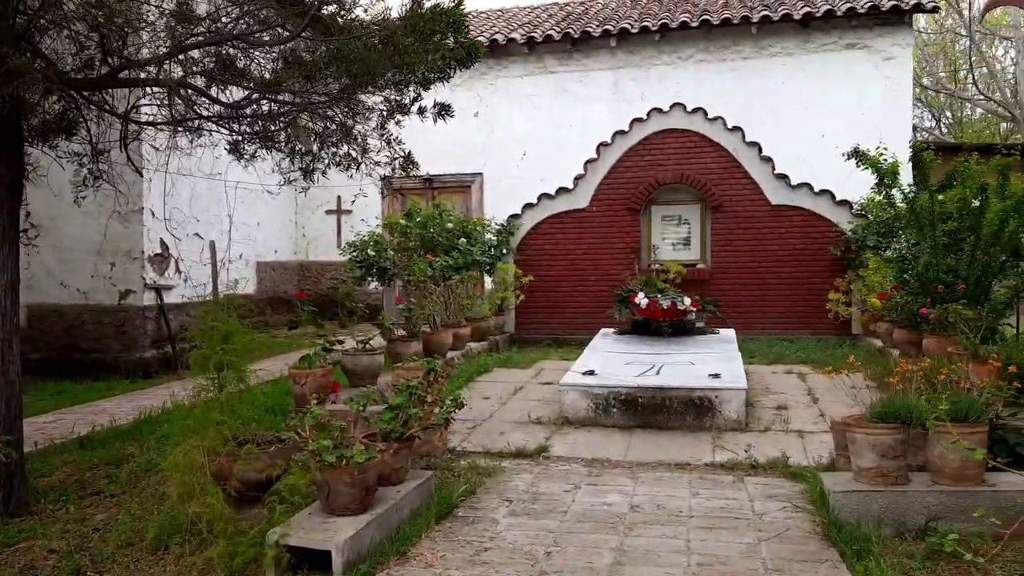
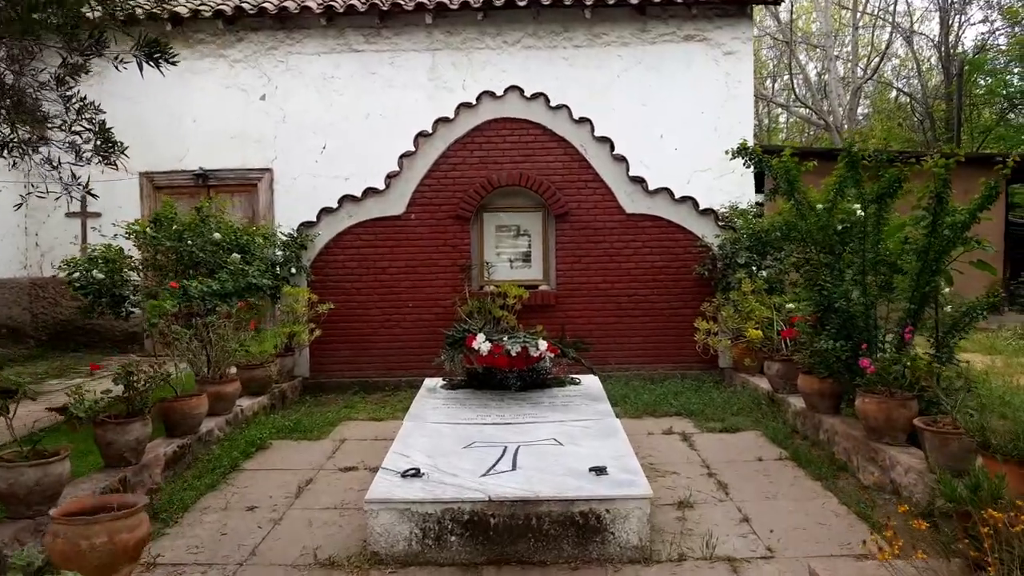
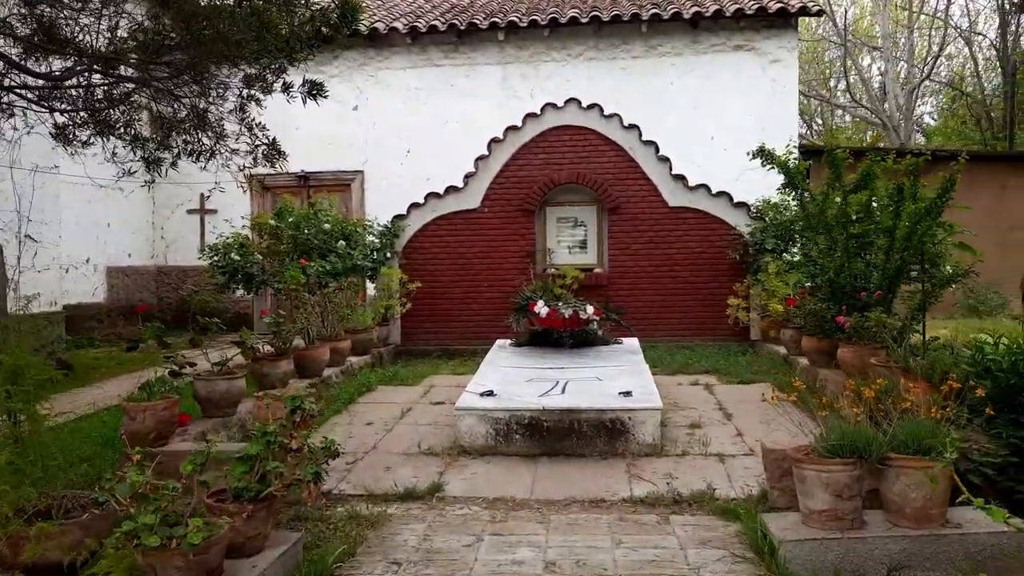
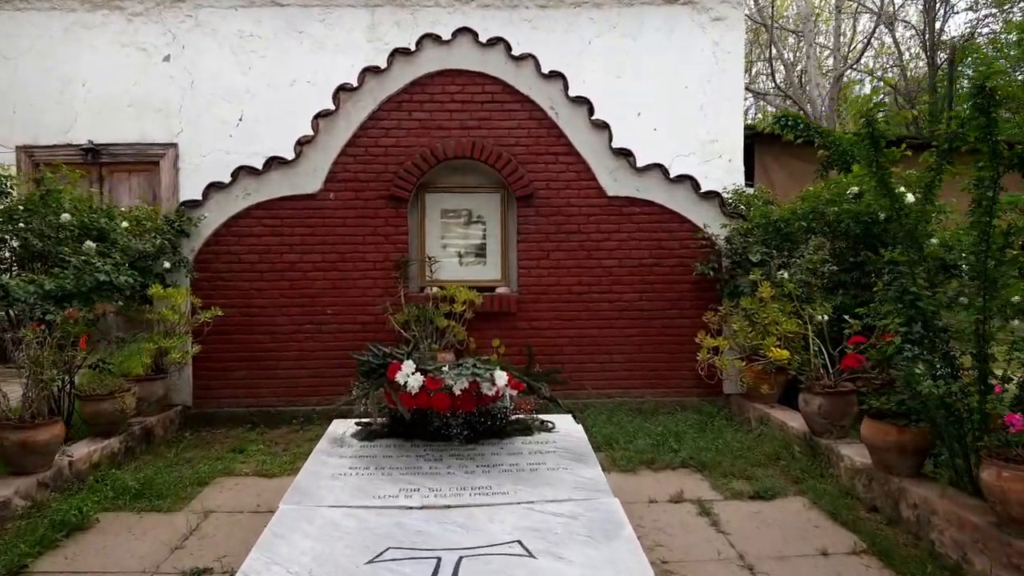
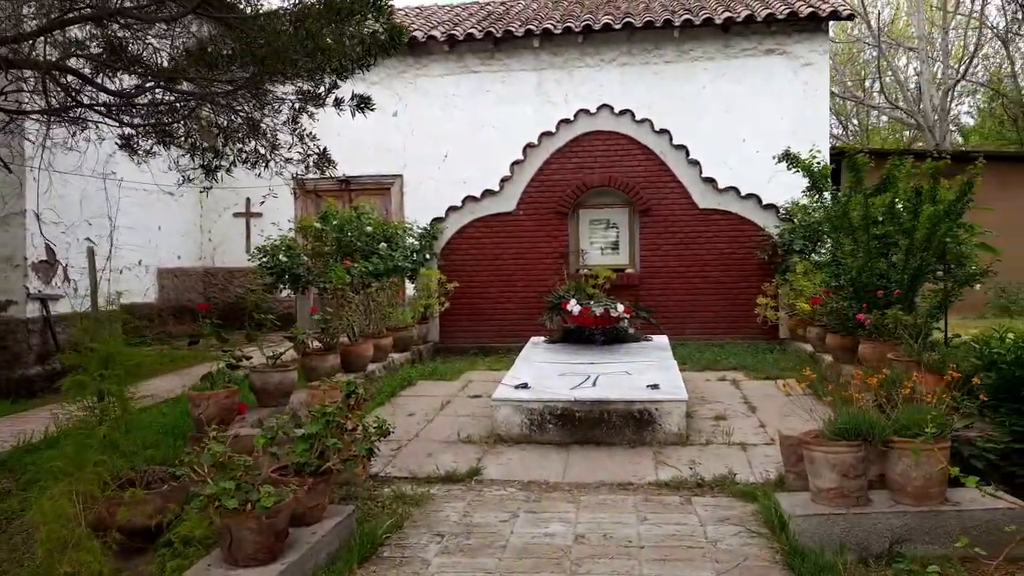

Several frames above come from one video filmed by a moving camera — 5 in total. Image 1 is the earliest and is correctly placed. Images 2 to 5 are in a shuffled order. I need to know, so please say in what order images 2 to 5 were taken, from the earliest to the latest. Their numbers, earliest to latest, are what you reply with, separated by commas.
5, 3, 2, 4
